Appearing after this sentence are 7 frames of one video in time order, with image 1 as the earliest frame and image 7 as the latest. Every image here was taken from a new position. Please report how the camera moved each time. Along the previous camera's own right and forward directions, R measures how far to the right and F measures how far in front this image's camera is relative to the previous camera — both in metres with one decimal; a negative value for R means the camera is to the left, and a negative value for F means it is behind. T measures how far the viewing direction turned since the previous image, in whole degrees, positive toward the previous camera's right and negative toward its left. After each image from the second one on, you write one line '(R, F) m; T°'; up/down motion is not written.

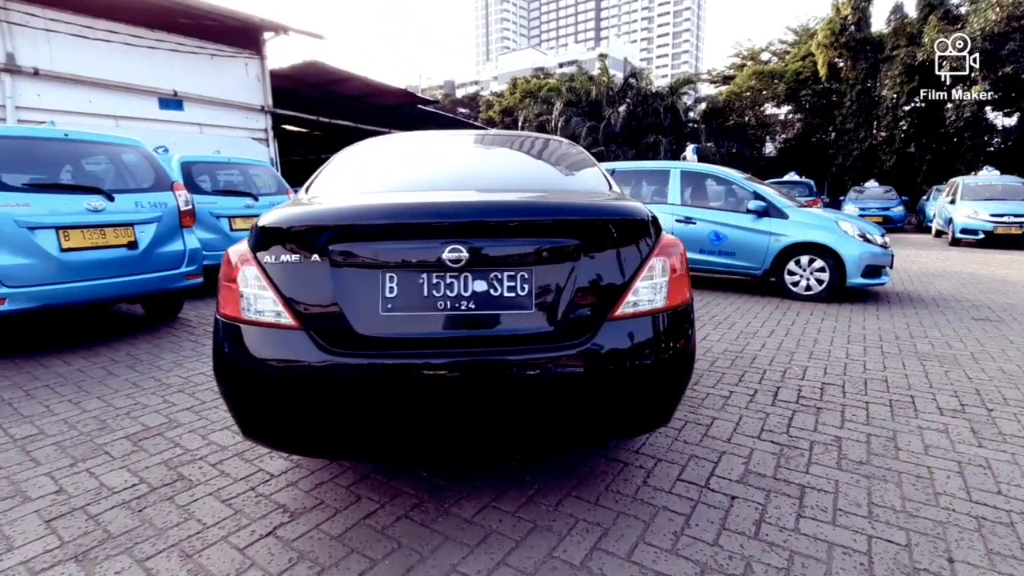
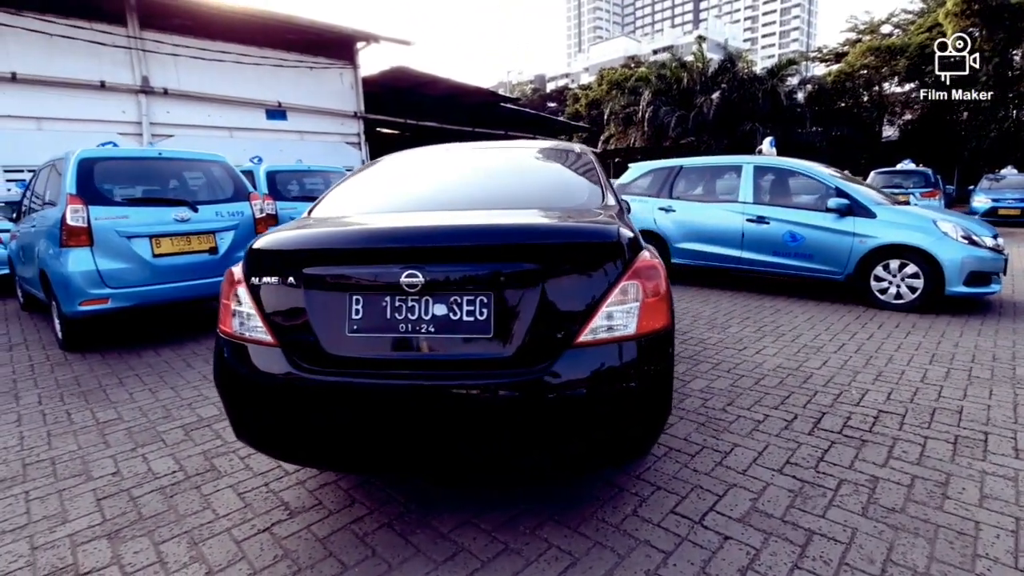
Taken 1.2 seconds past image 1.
(+0.5, +0.1) m; -10°
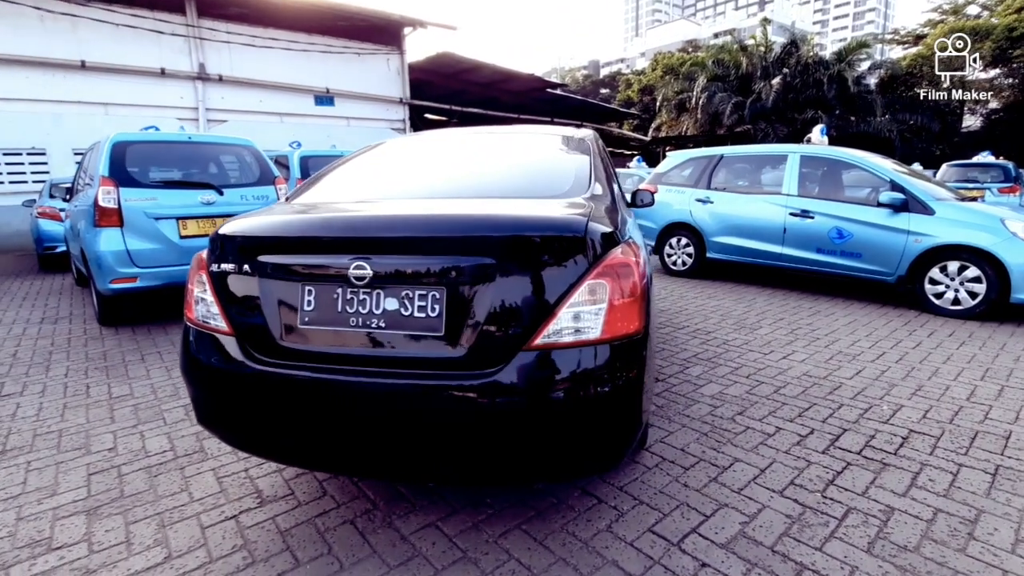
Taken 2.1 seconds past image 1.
(+0.3, +0.2) m; -5°
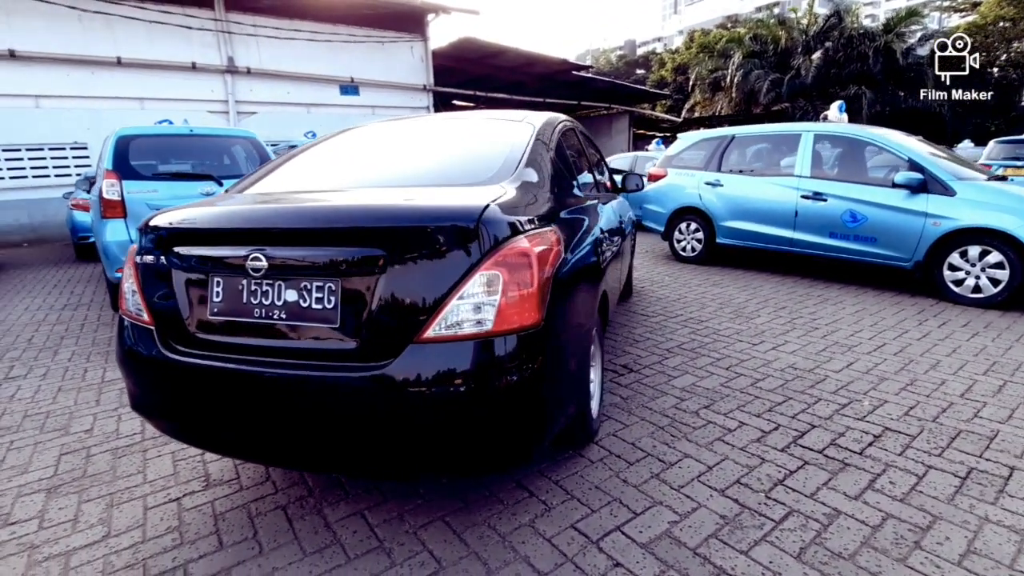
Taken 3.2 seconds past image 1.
(+0.5, +0.1) m; -4°
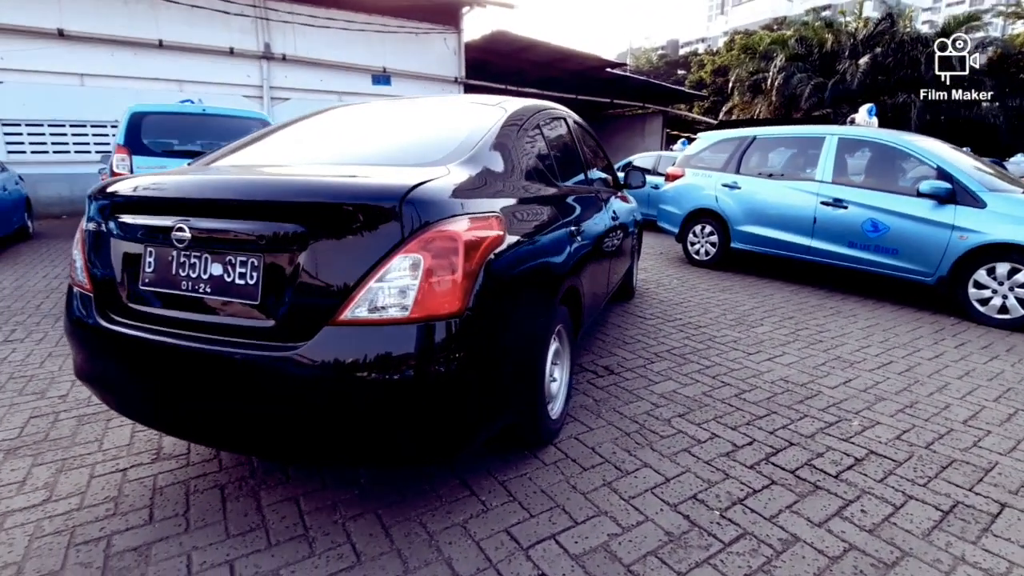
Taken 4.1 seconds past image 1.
(+0.3, +0.1) m; -3°
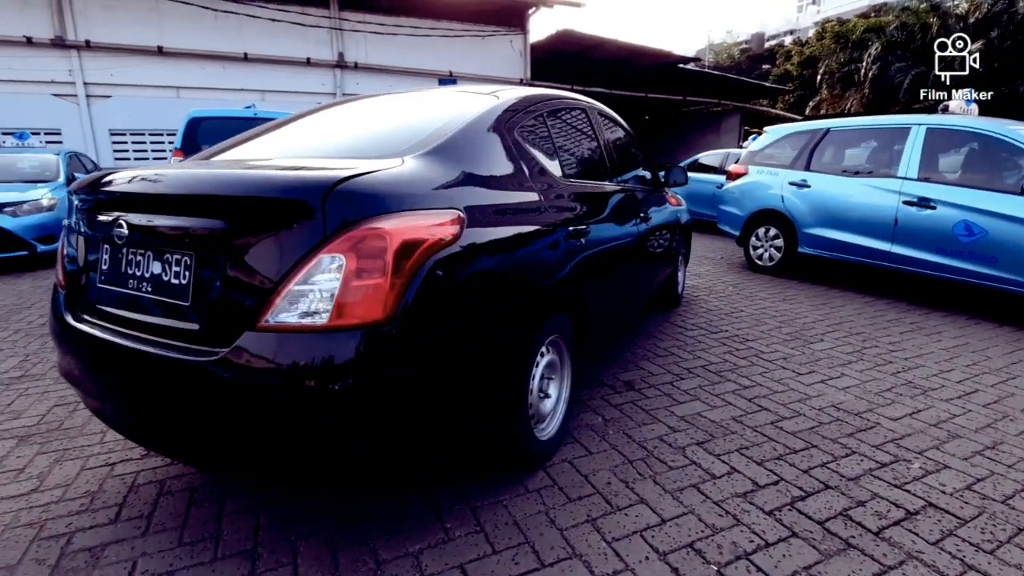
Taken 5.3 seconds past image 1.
(+0.4, +0.3) m; -8°
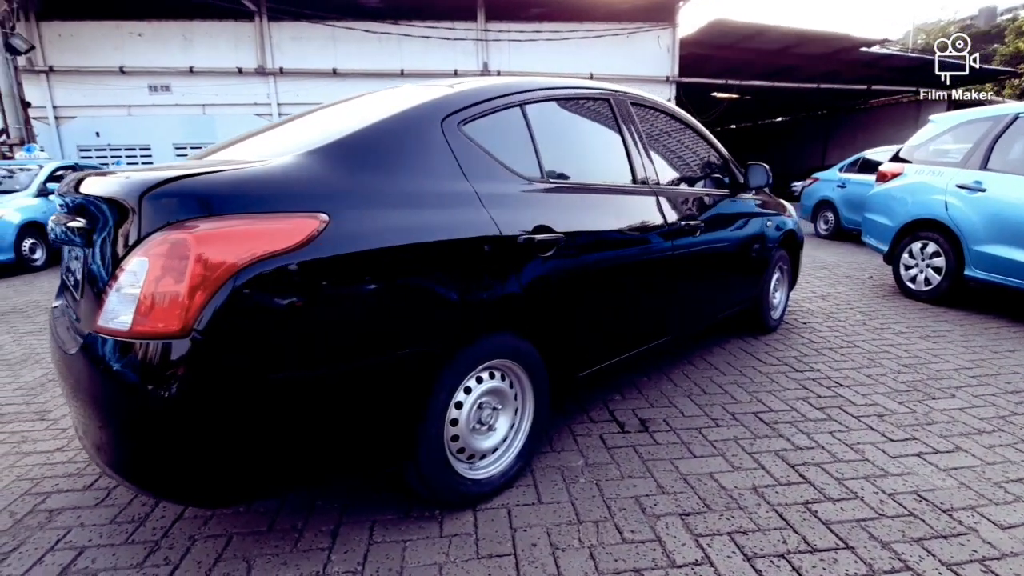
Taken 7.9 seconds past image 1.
(+0.8, +0.4) m; -17°
